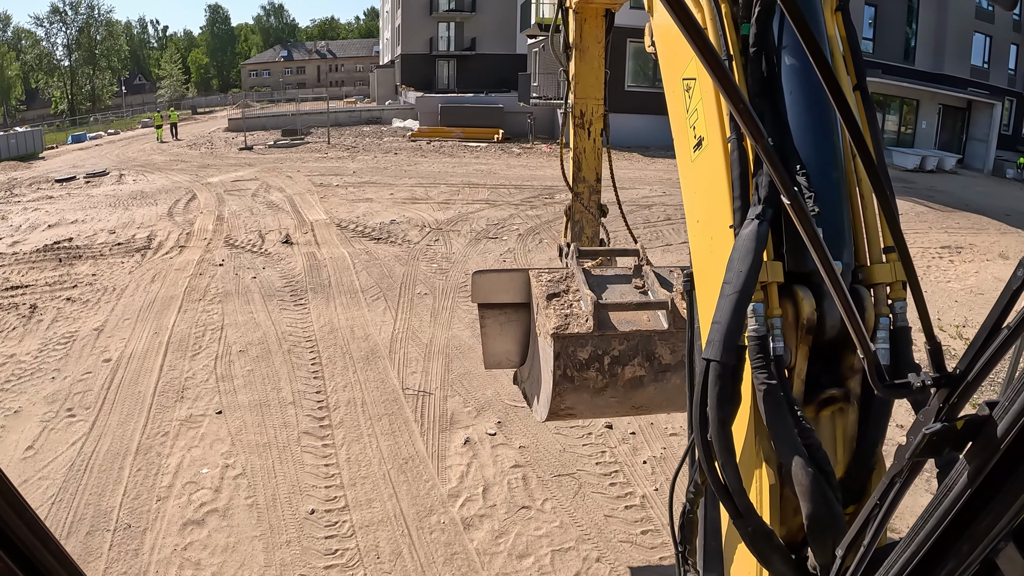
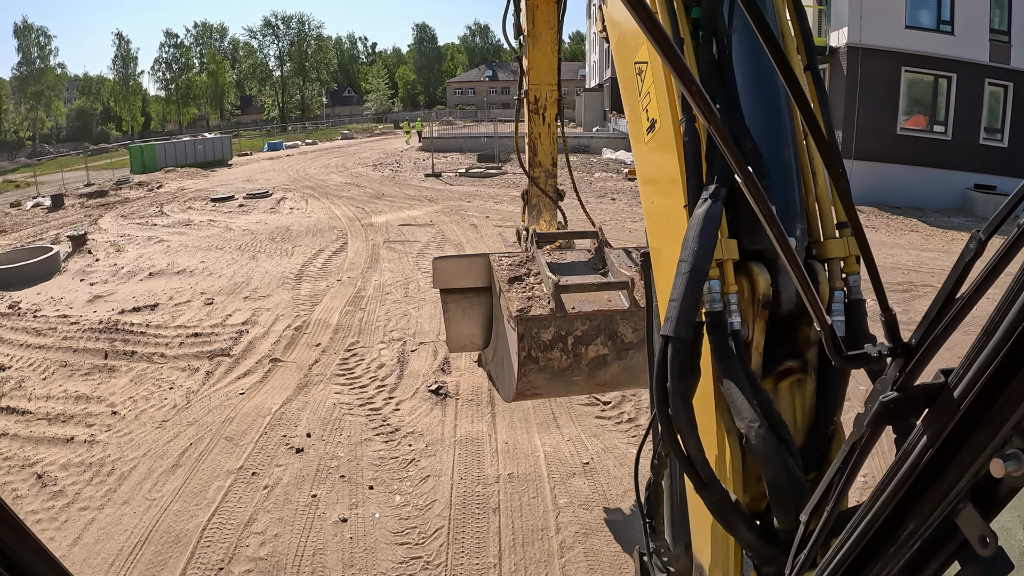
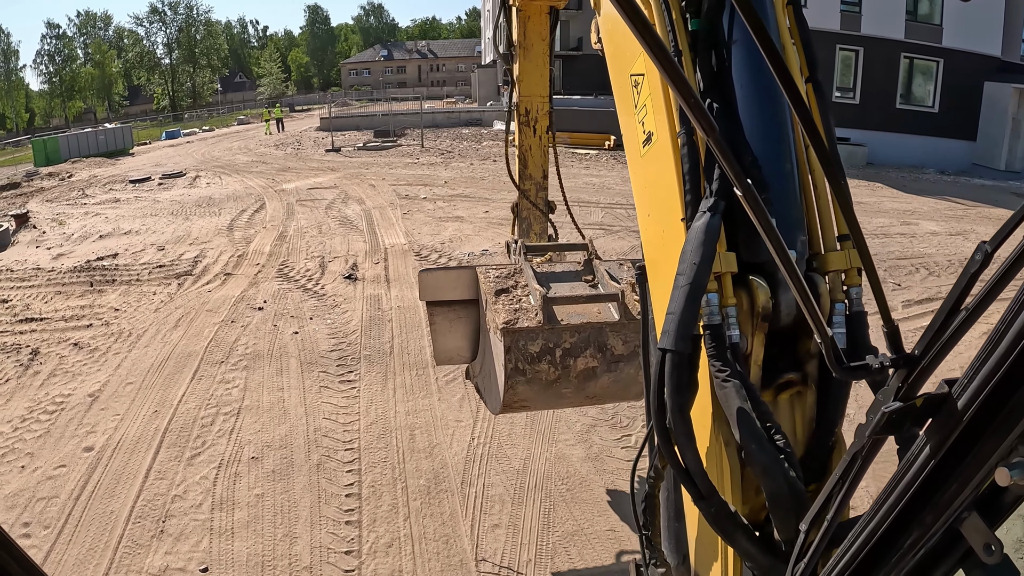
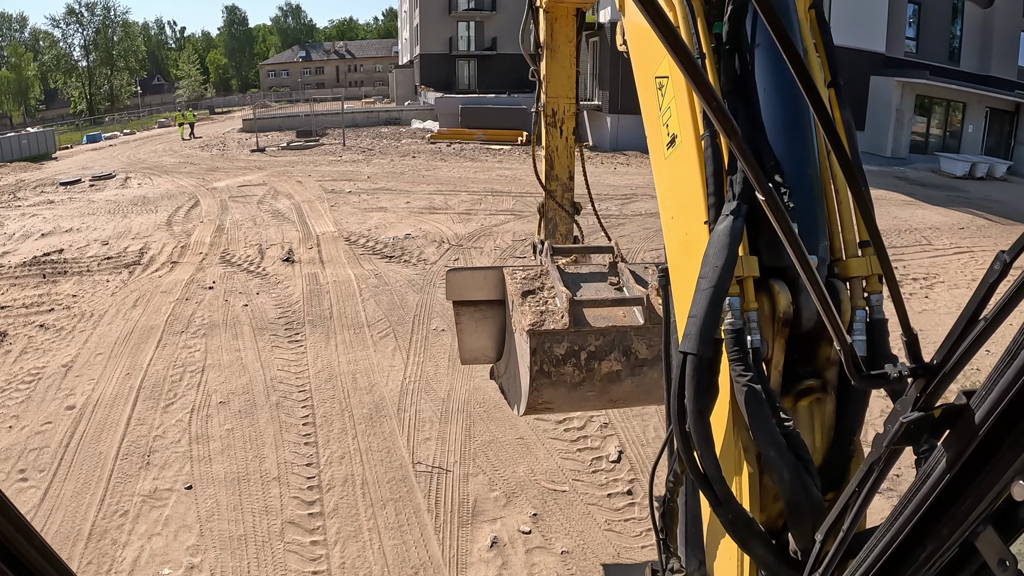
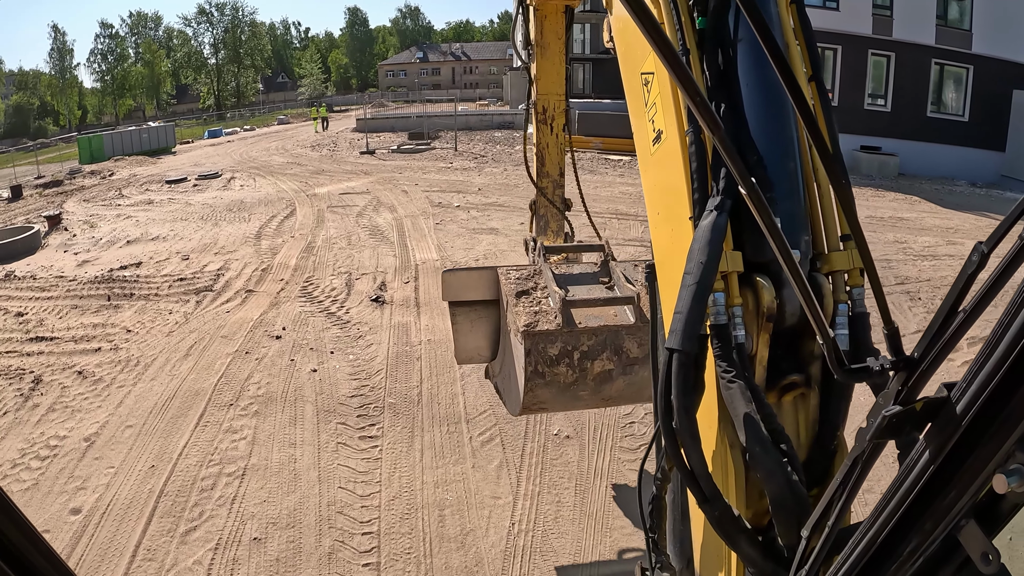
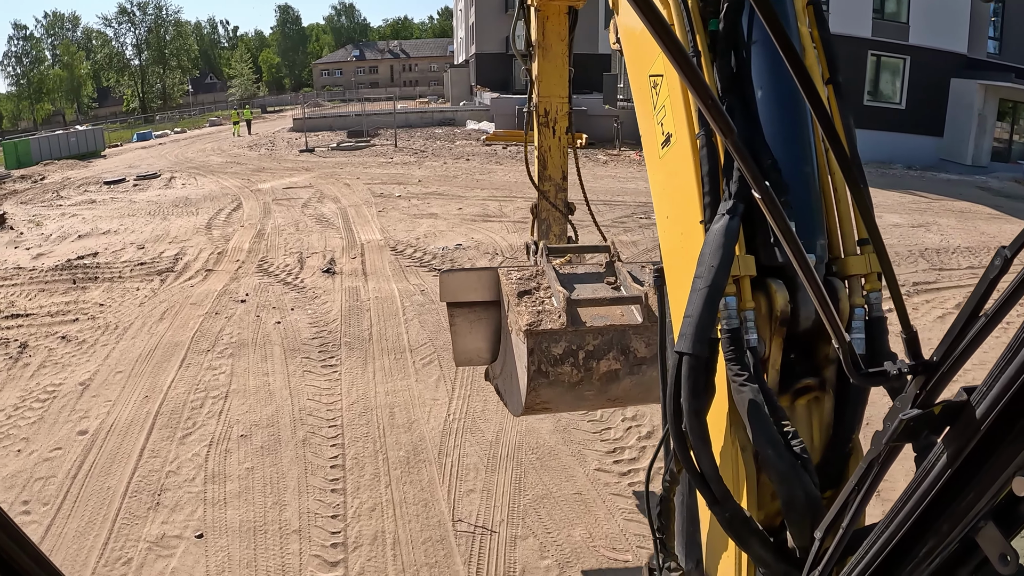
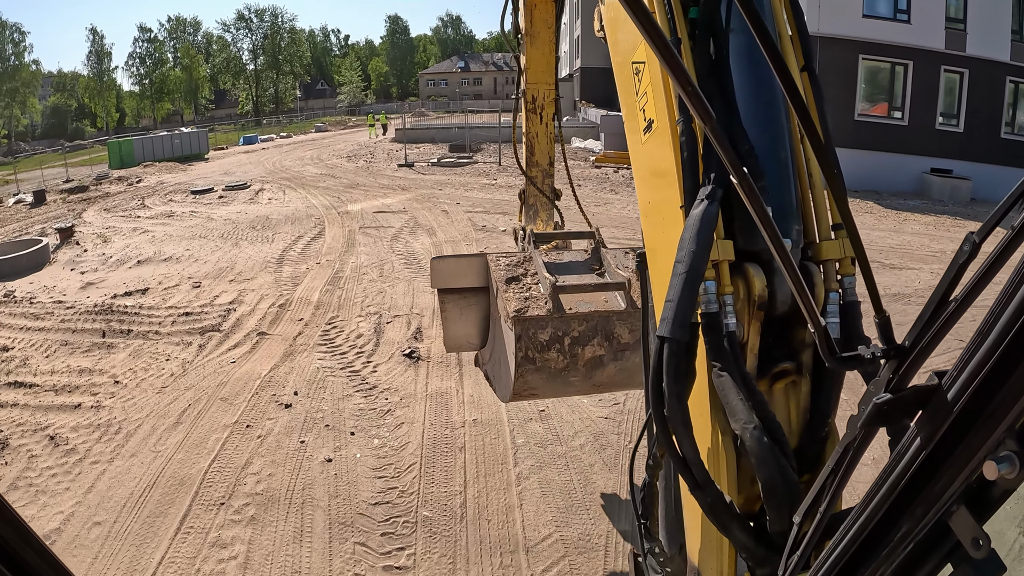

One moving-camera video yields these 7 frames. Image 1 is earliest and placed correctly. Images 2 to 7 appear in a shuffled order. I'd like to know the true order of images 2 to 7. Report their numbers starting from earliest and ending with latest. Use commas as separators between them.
4, 6, 3, 5, 7, 2
